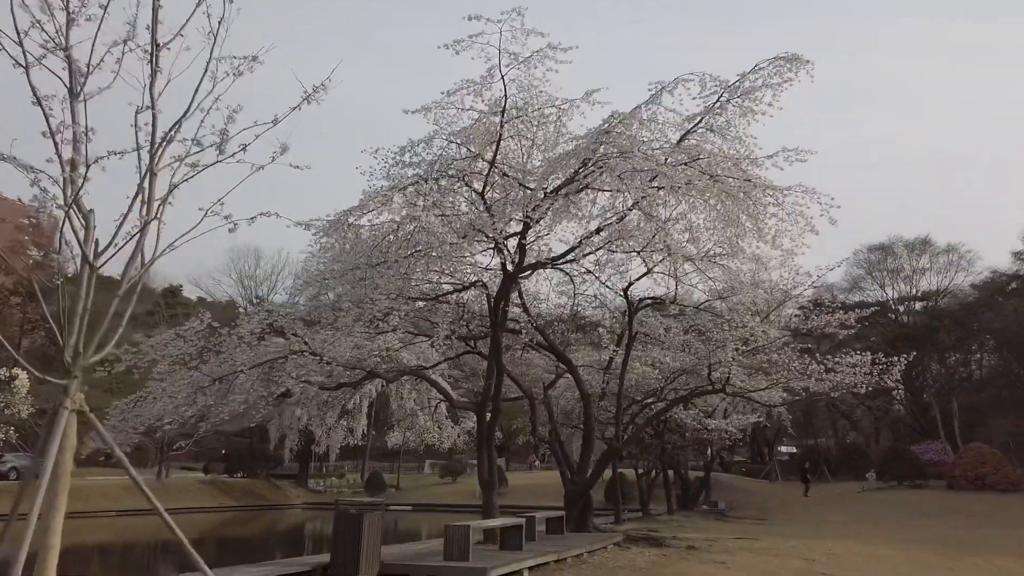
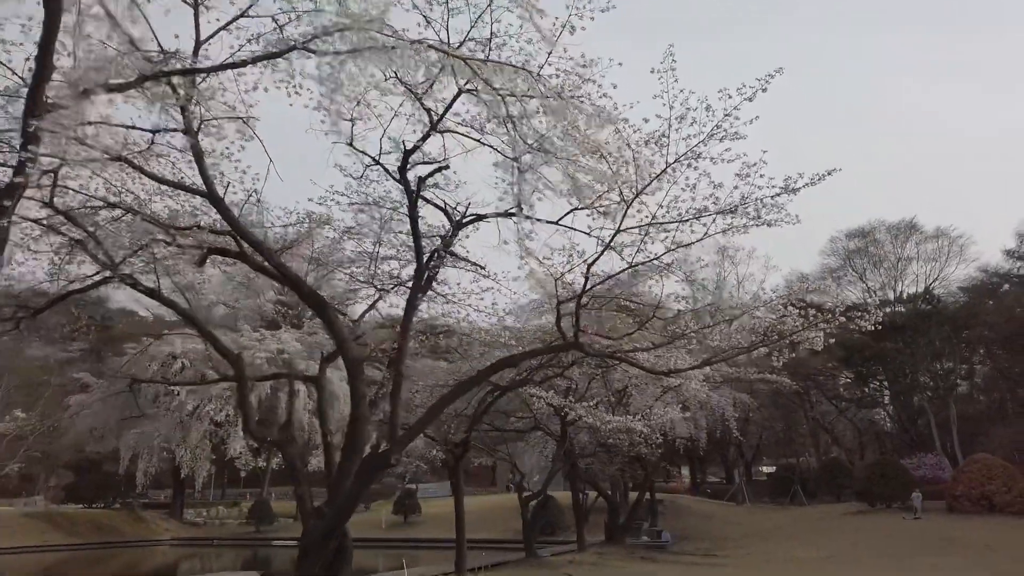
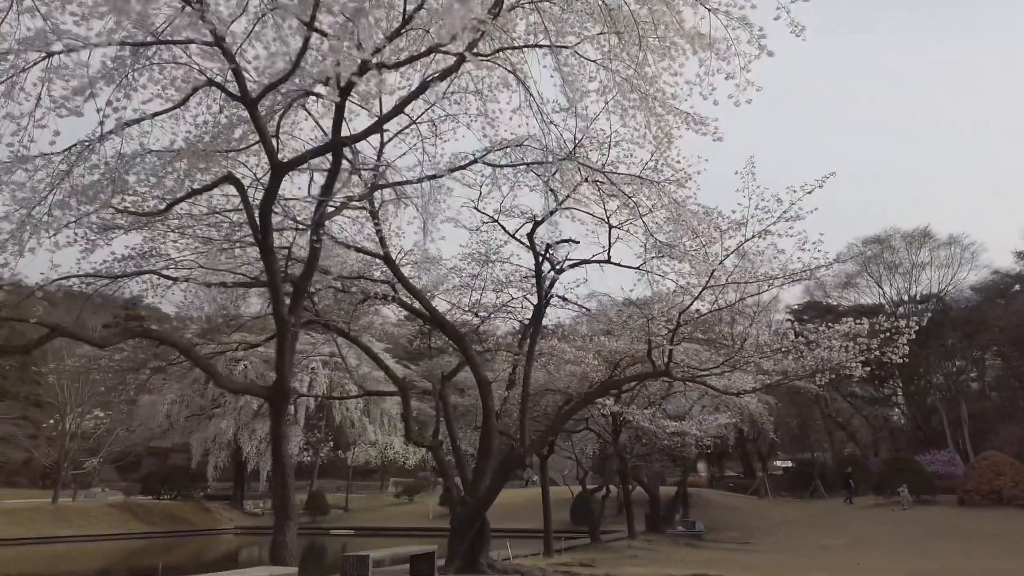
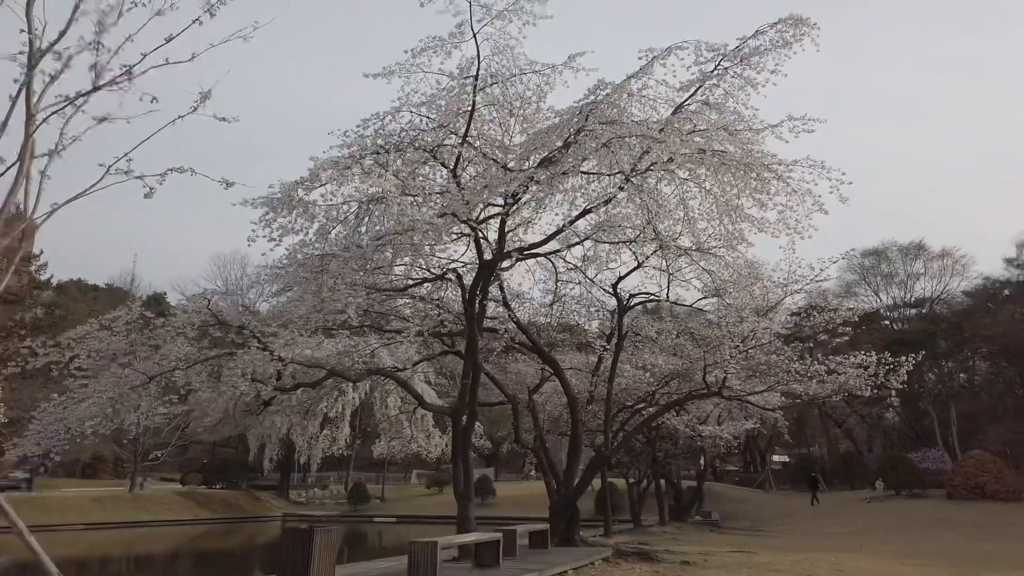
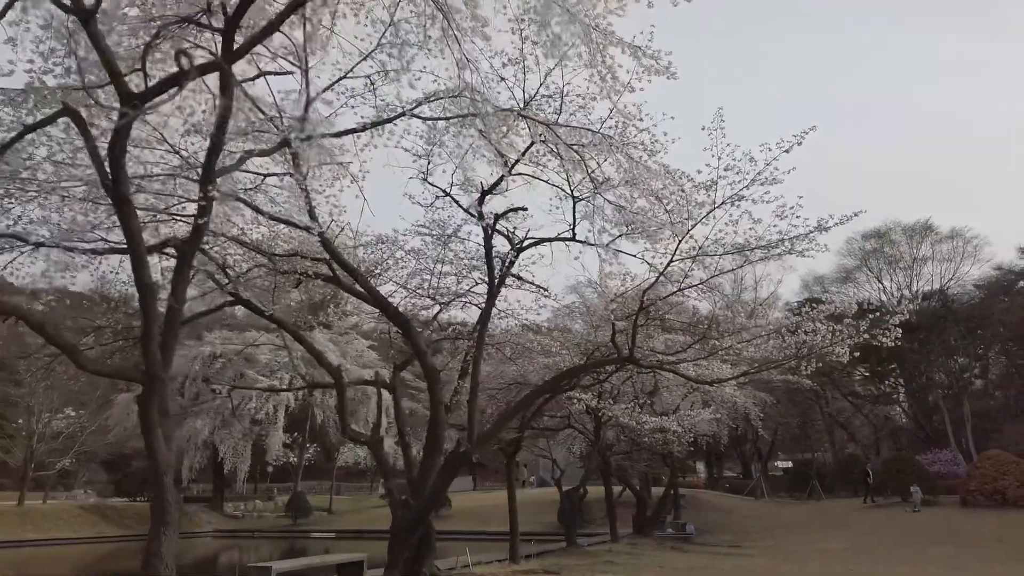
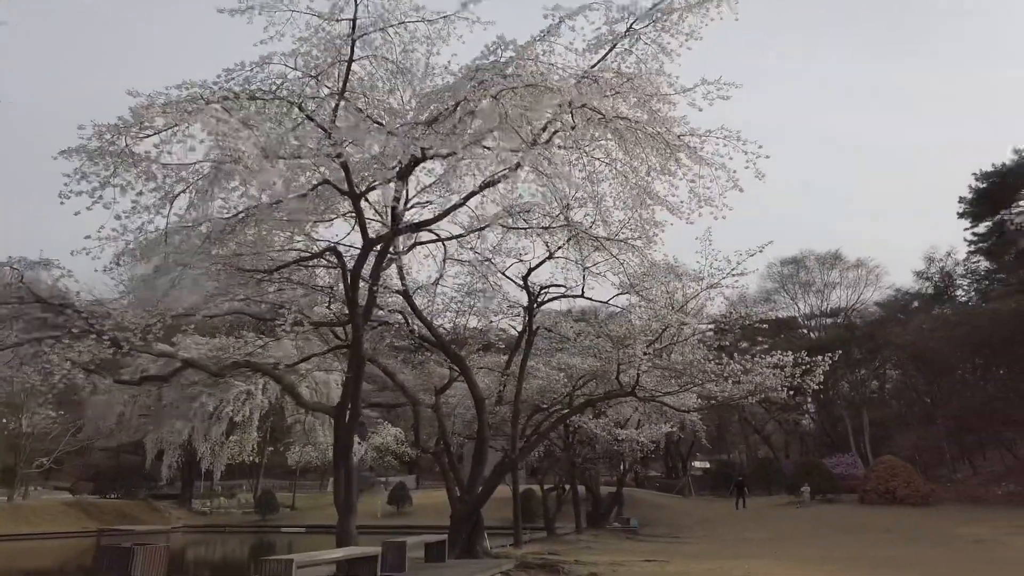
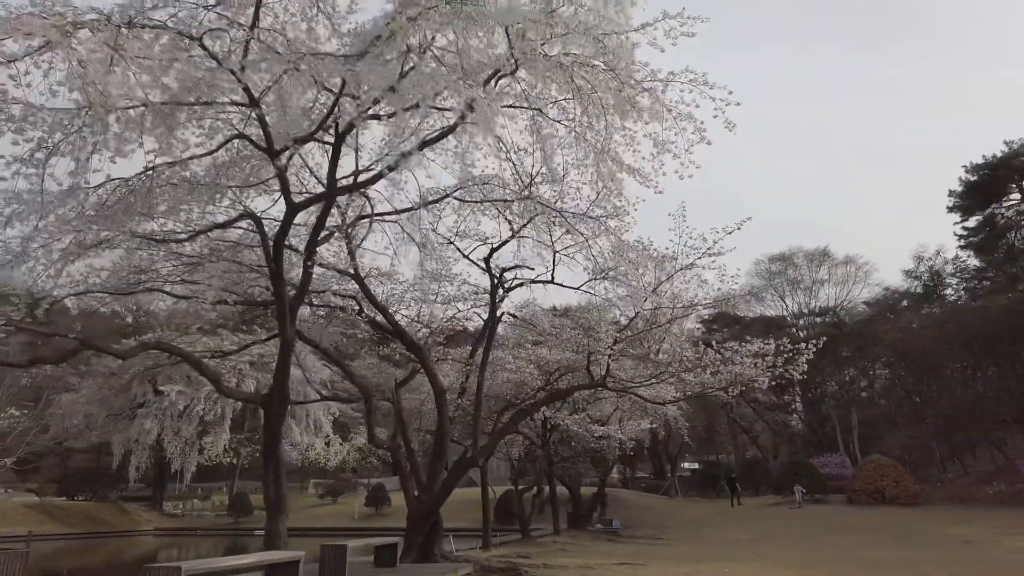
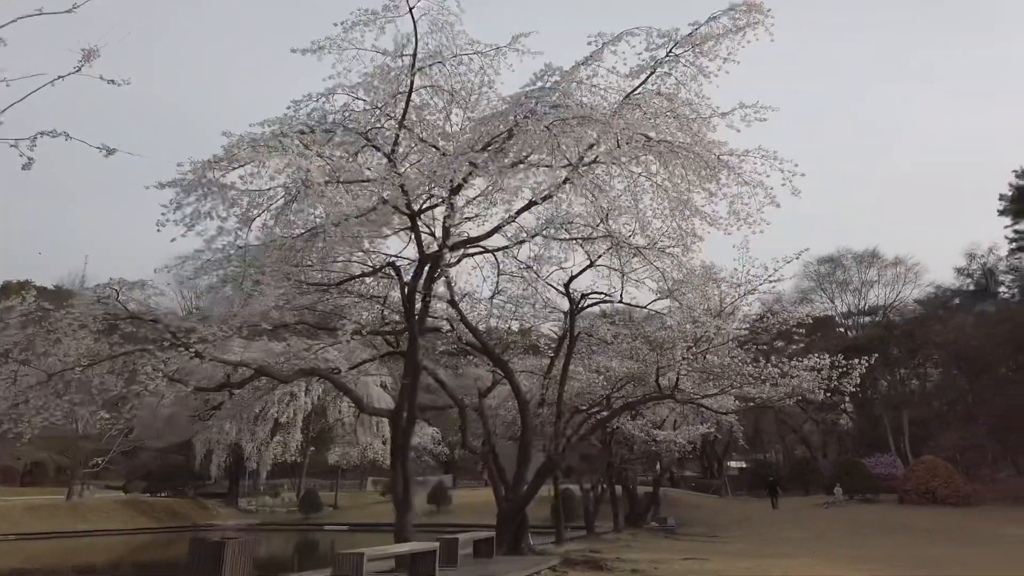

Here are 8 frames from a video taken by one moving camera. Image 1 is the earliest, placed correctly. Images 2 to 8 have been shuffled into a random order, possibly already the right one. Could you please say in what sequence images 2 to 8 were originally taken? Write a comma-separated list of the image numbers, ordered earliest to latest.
4, 8, 6, 7, 3, 5, 2
